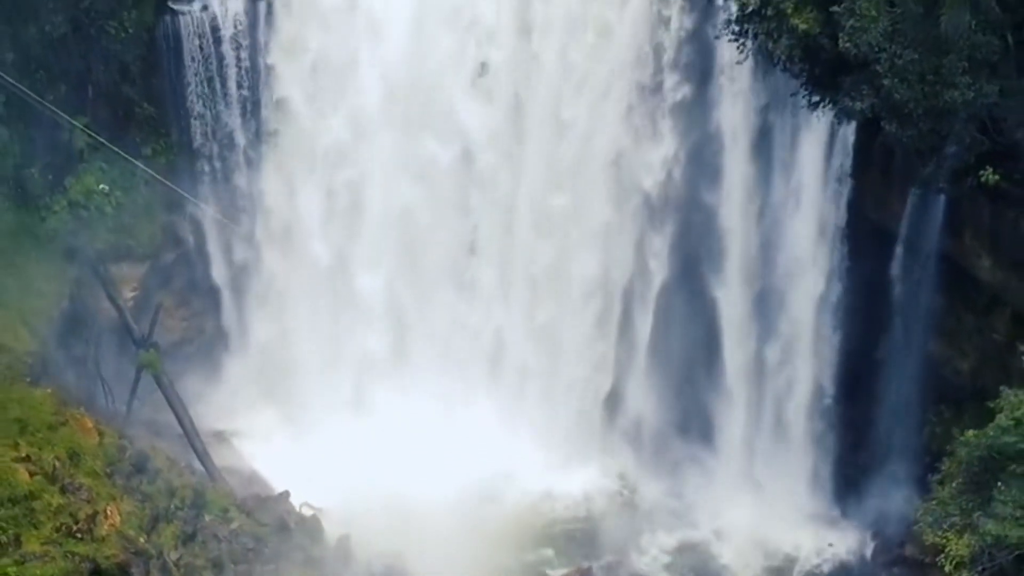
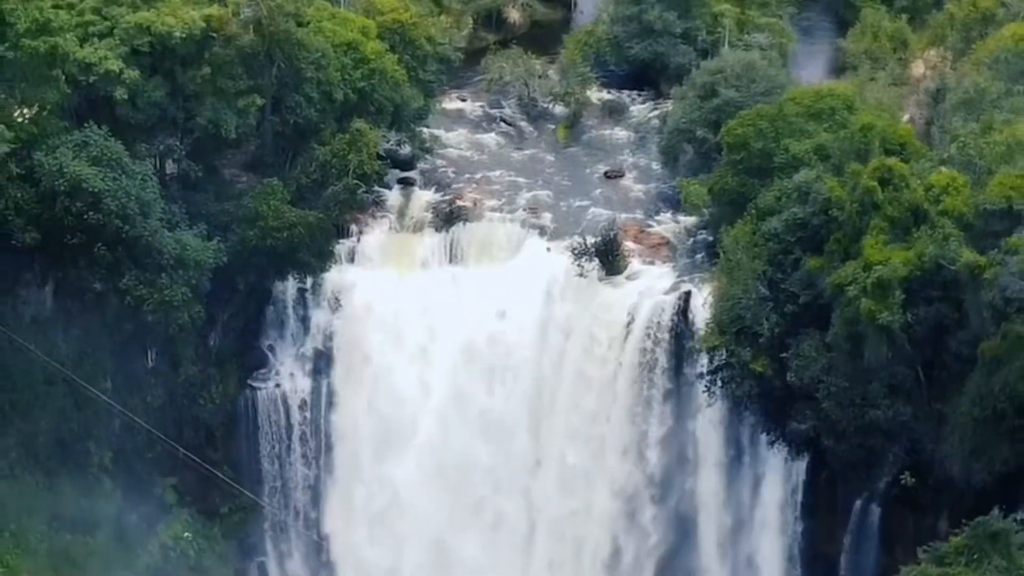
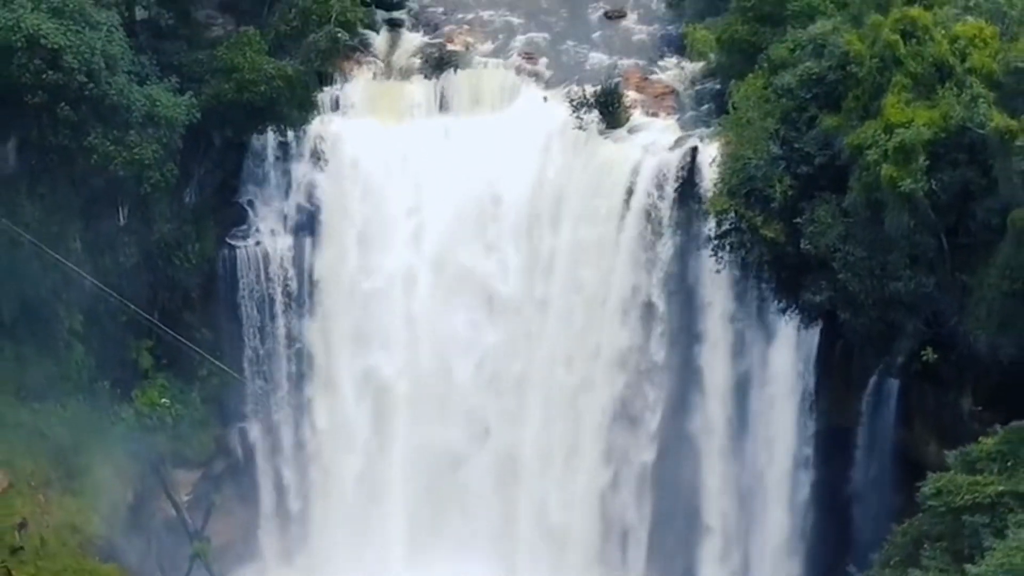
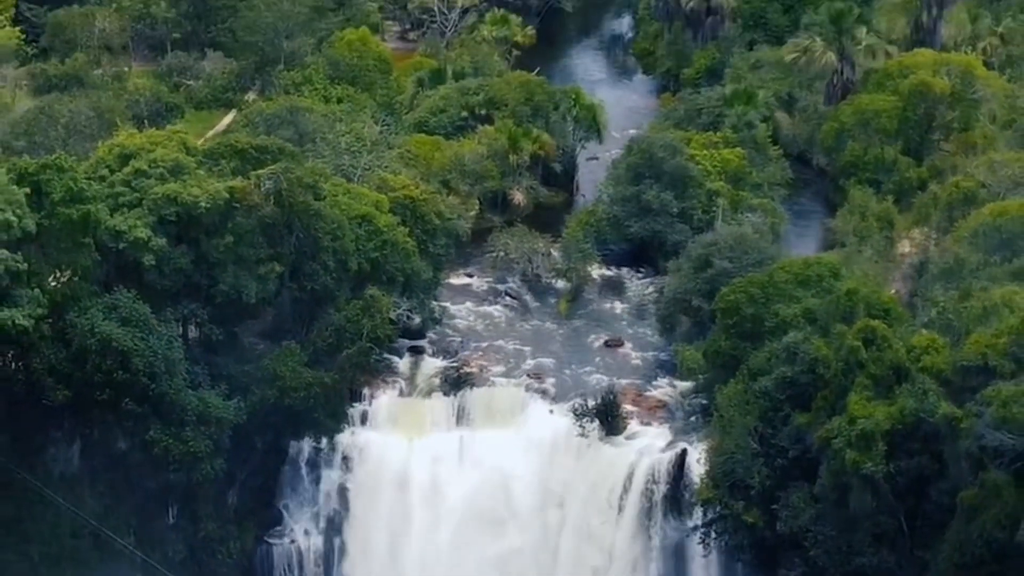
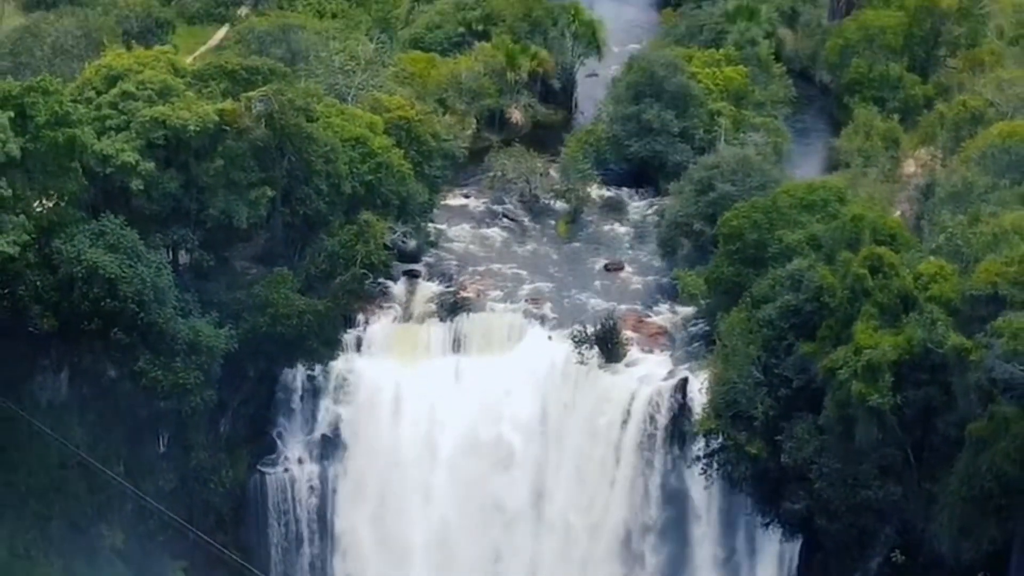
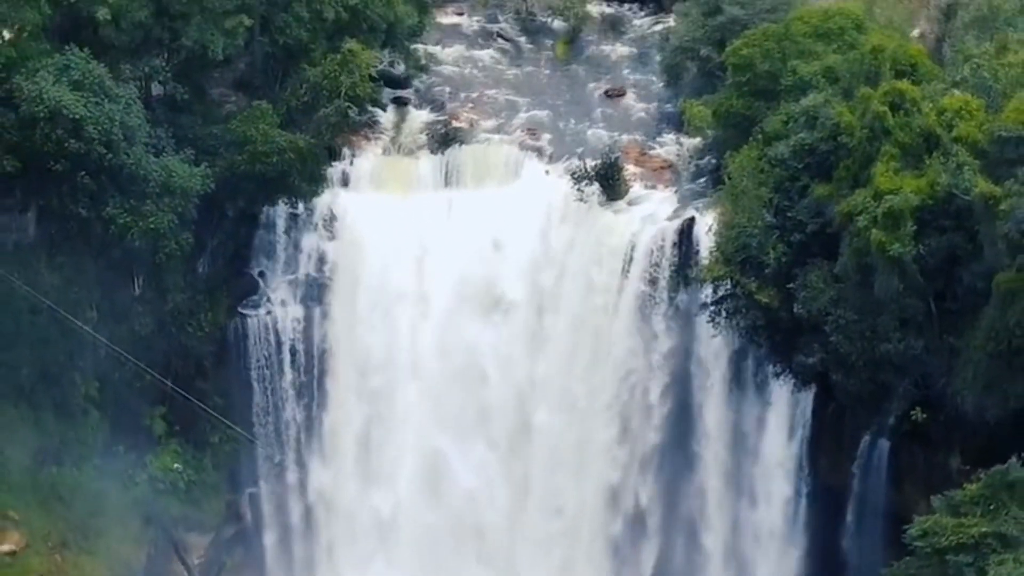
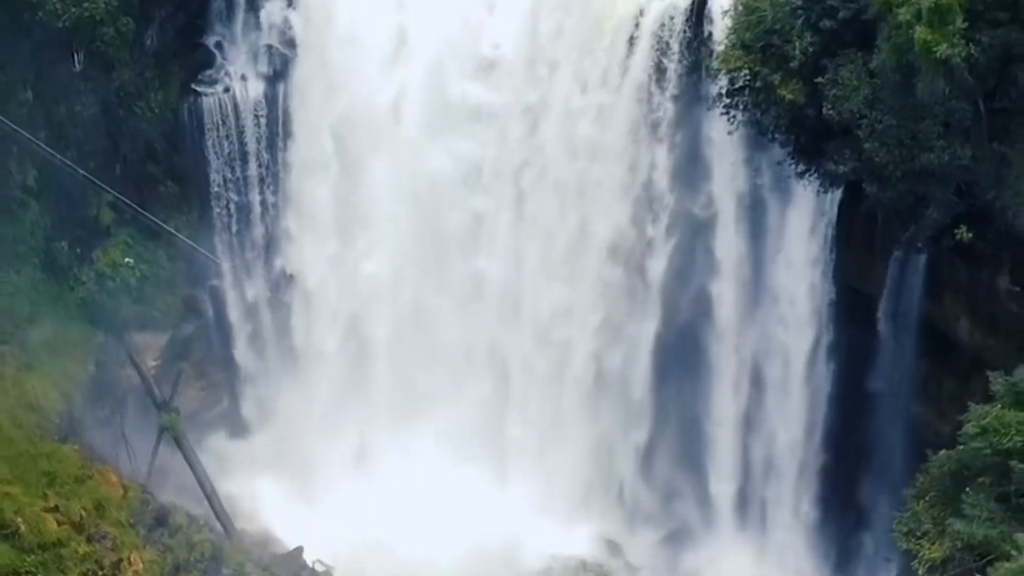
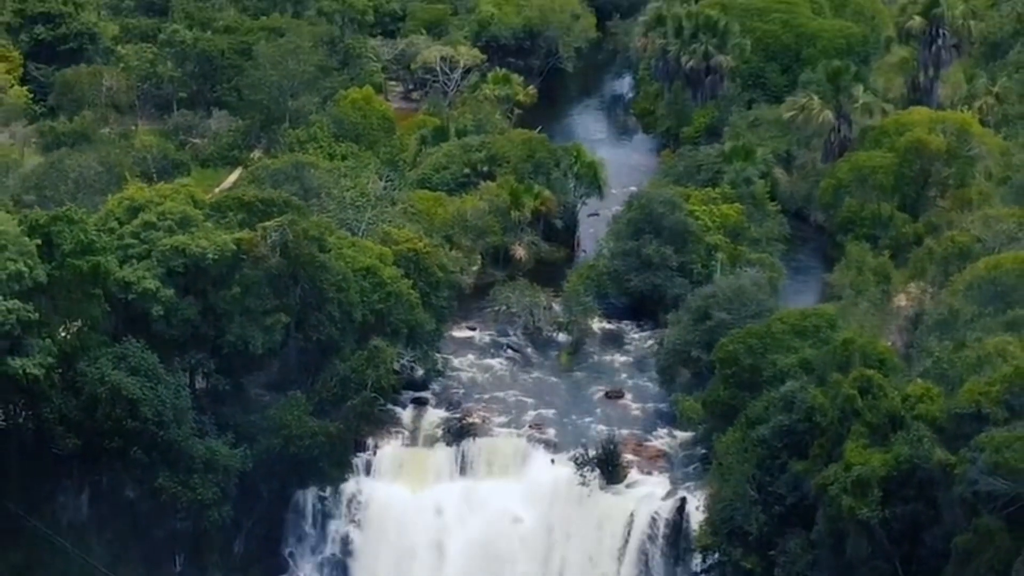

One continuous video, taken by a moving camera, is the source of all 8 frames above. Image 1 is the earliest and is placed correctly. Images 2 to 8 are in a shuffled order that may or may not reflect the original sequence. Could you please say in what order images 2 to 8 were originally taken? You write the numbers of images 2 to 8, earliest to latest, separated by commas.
7, 3, 6, 2, 5, 4, 8
